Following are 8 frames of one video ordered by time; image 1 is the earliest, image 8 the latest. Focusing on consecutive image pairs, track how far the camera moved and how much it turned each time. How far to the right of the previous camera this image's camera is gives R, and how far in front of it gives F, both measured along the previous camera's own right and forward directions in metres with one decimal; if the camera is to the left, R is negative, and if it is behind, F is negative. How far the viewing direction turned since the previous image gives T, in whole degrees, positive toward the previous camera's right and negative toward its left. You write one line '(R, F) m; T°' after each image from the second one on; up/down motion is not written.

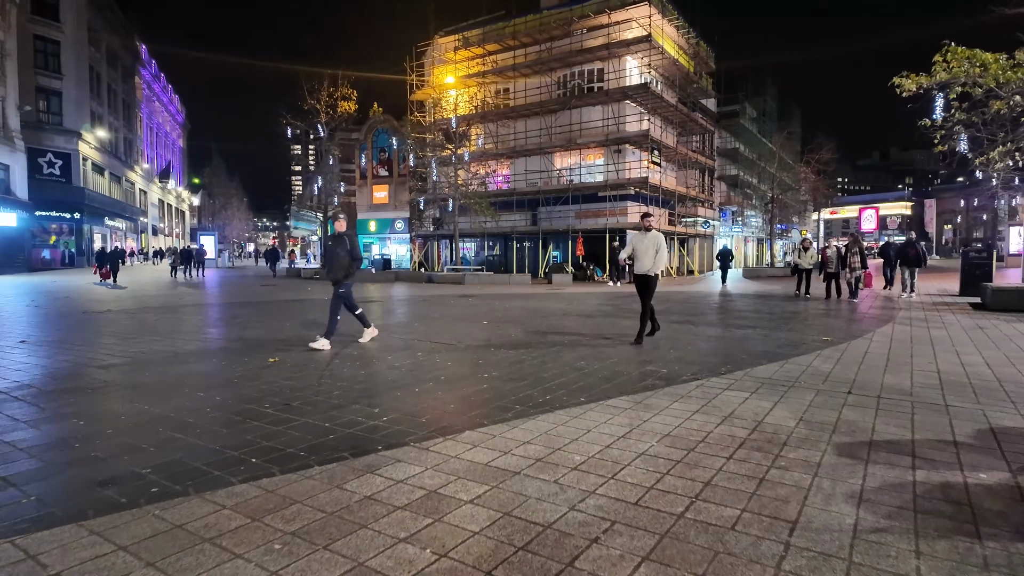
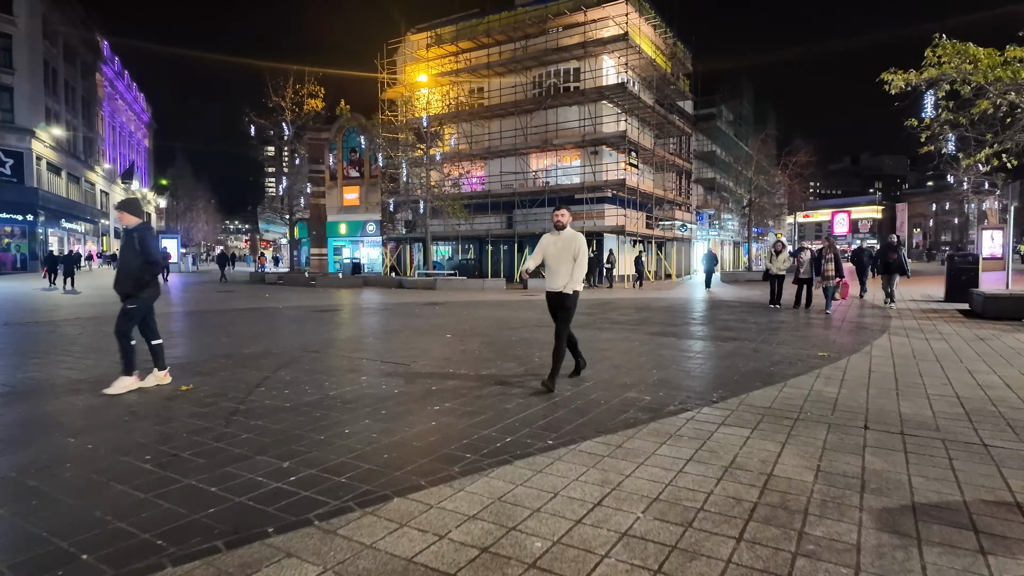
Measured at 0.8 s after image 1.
(+0.2, +0.9) m; +2°
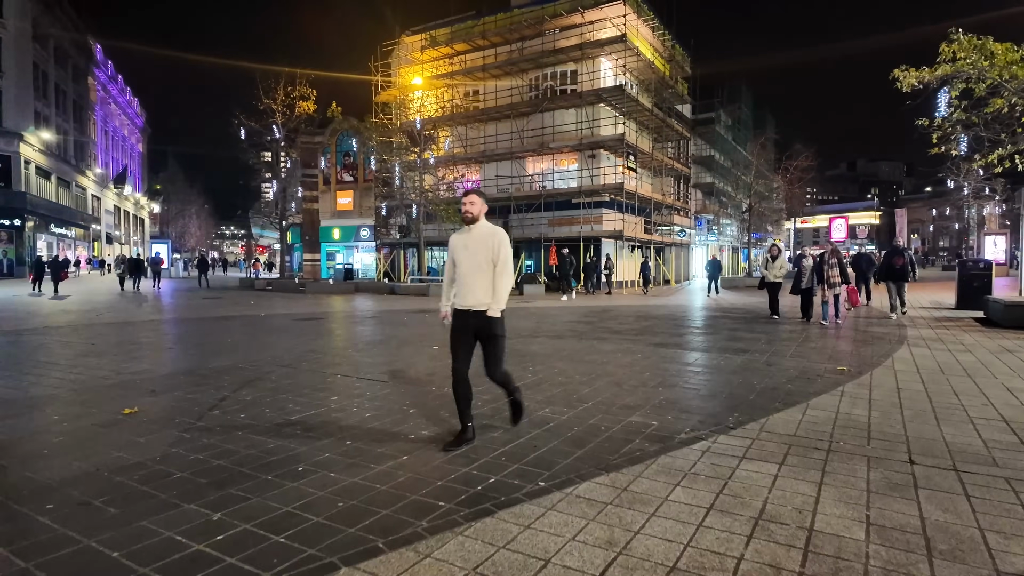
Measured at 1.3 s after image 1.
(+0.1, +0.6) m; 0°
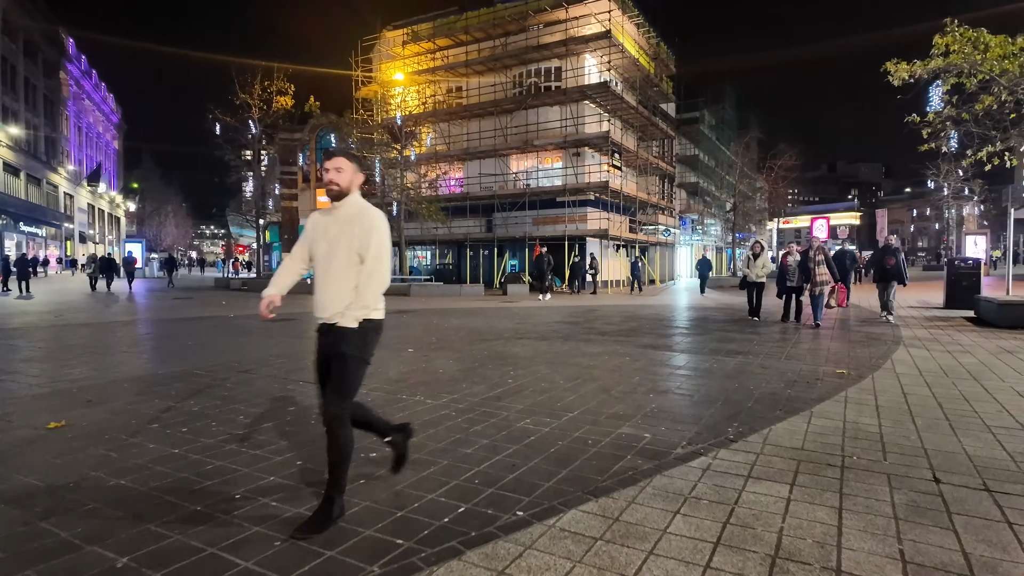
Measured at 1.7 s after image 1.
(+0.1, +0.5) m; +2°
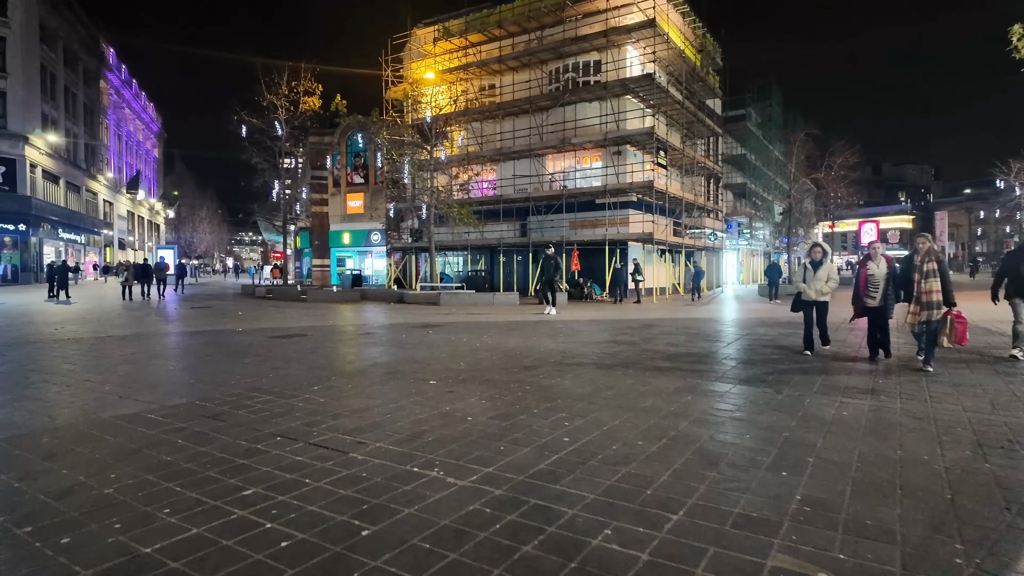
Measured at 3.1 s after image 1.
(-0.2, +1.6) m; -3°
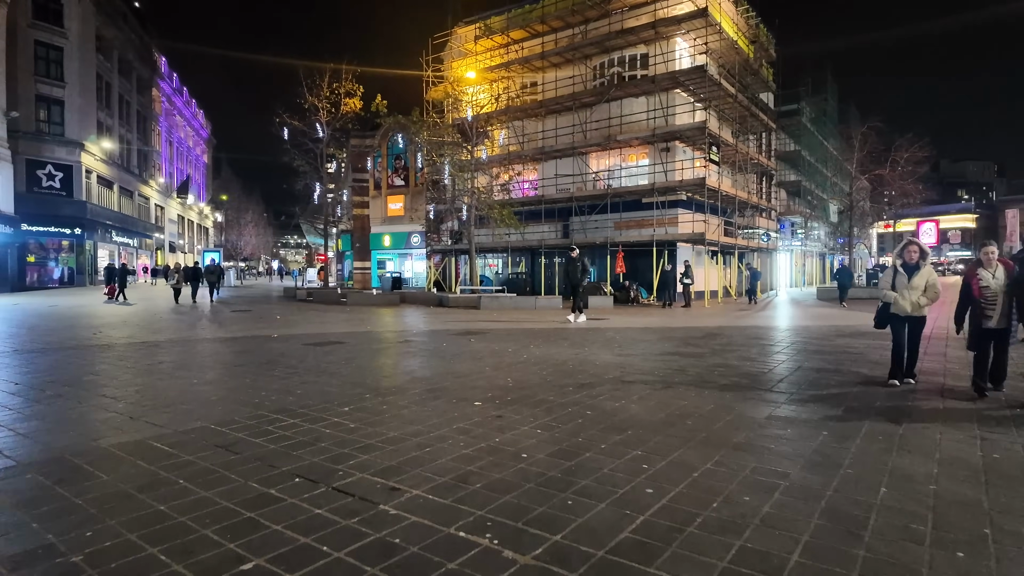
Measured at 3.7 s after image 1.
(-0.2, +0.8) m; -4°
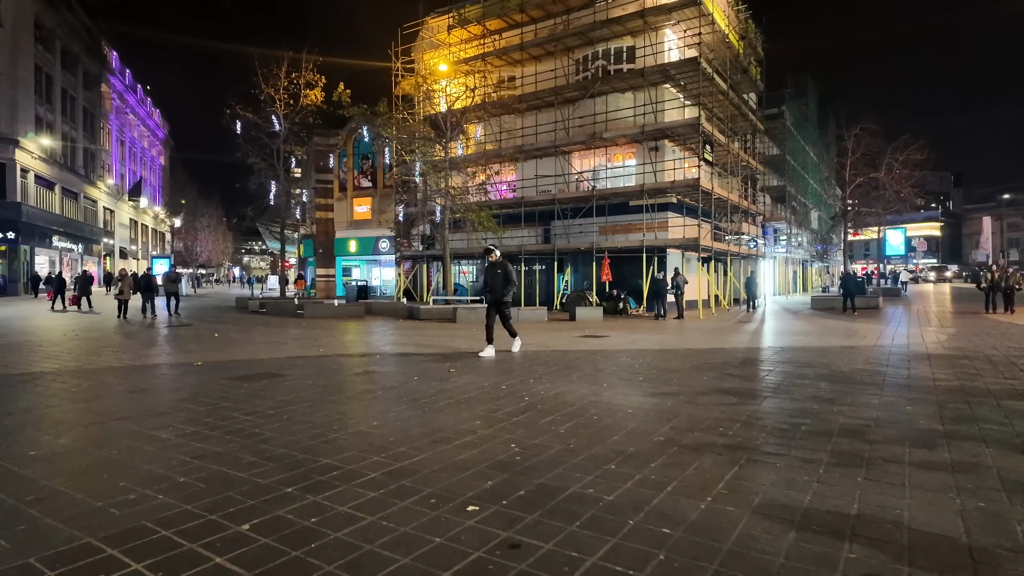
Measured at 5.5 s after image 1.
(-0.2, +2.0) m; +3°
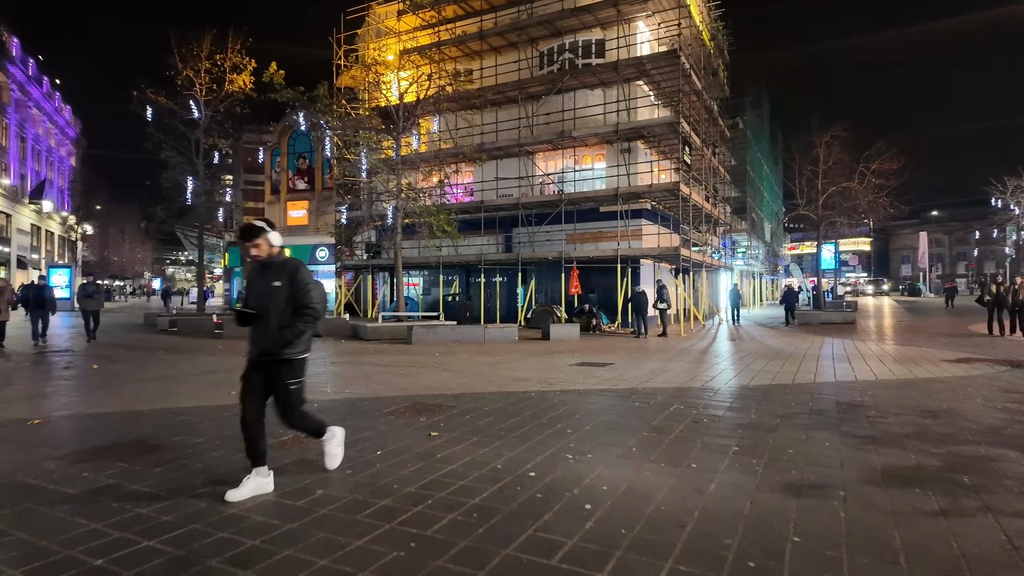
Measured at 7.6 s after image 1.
(-0.6, +2.5) m; +6°
